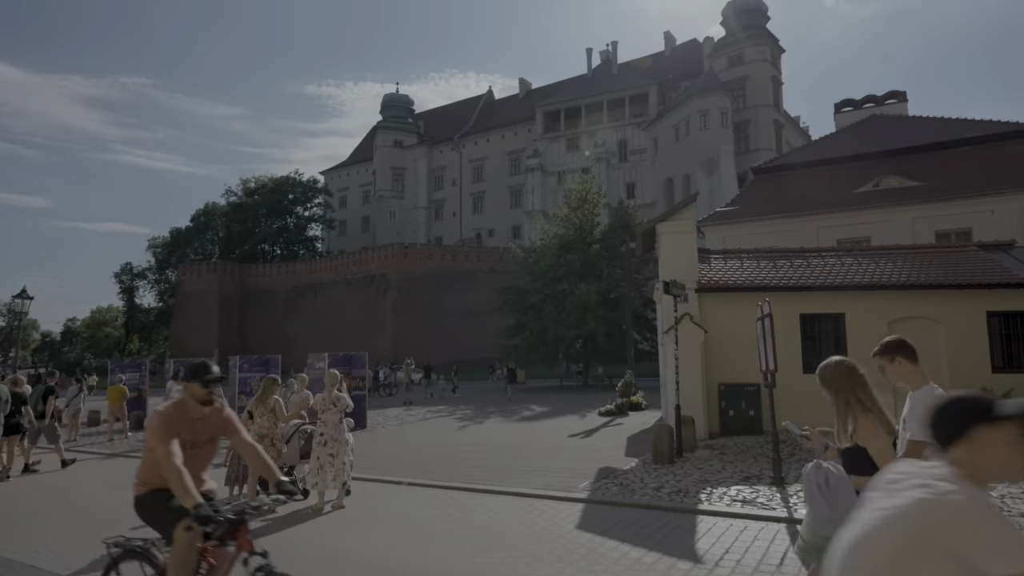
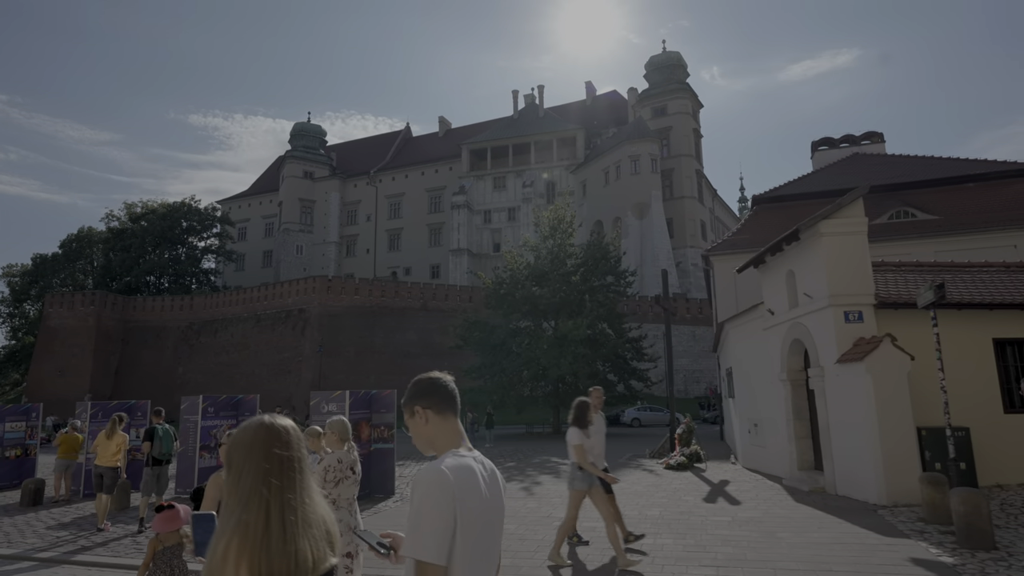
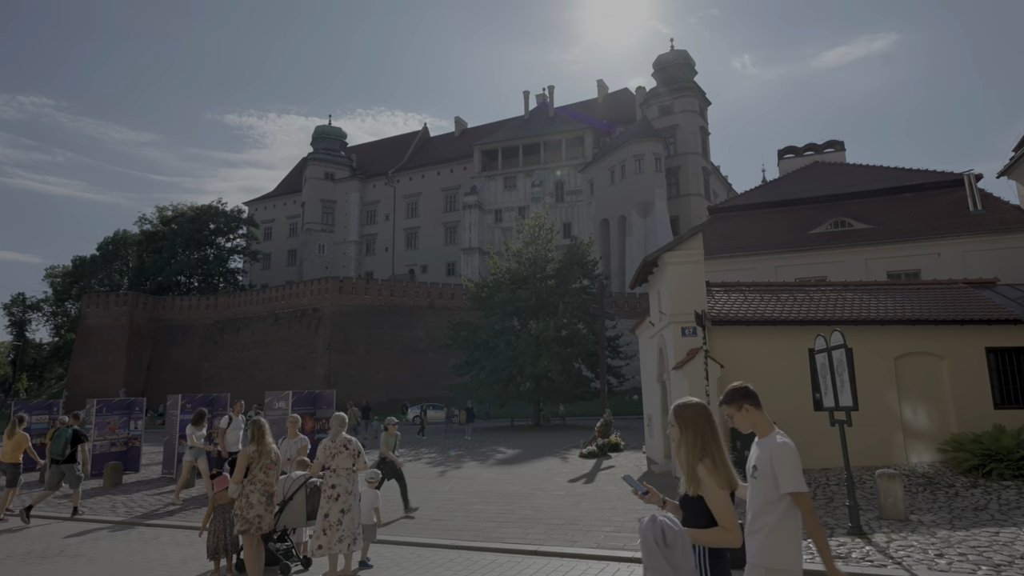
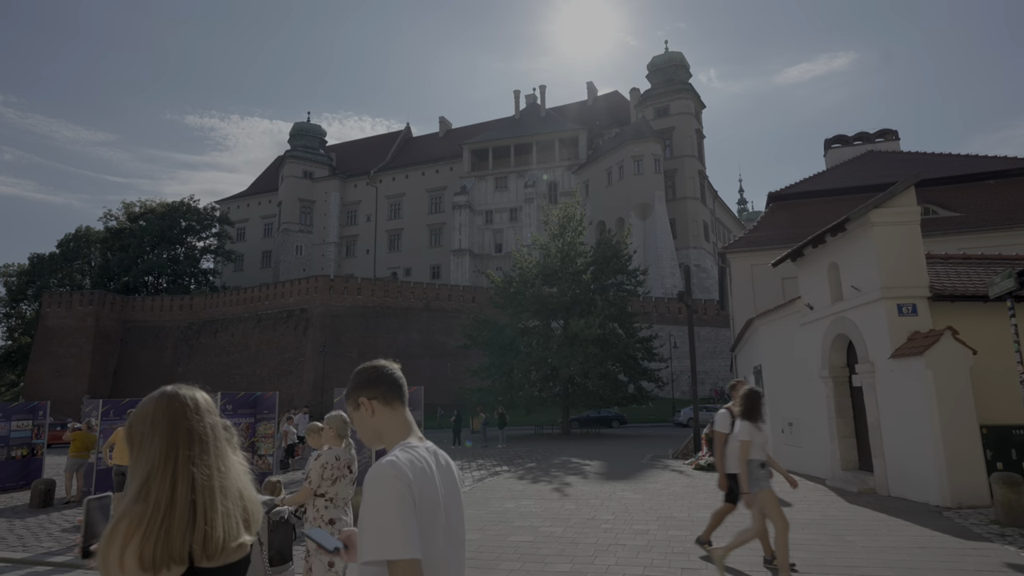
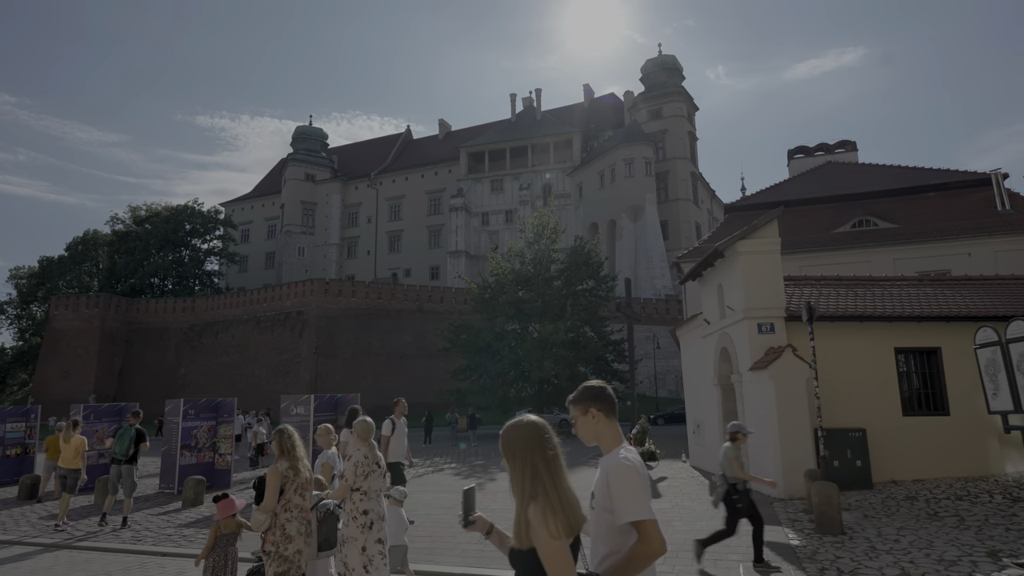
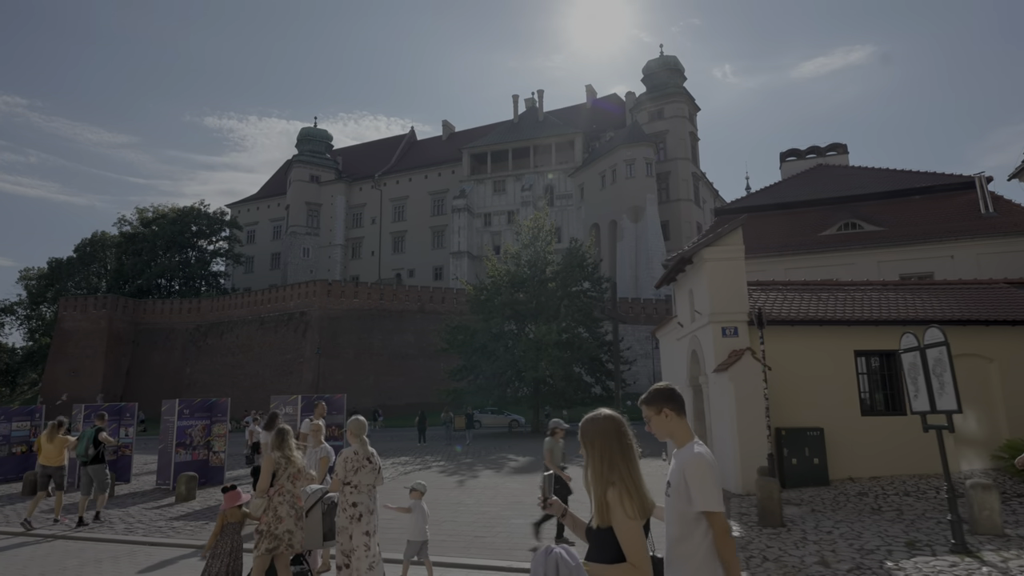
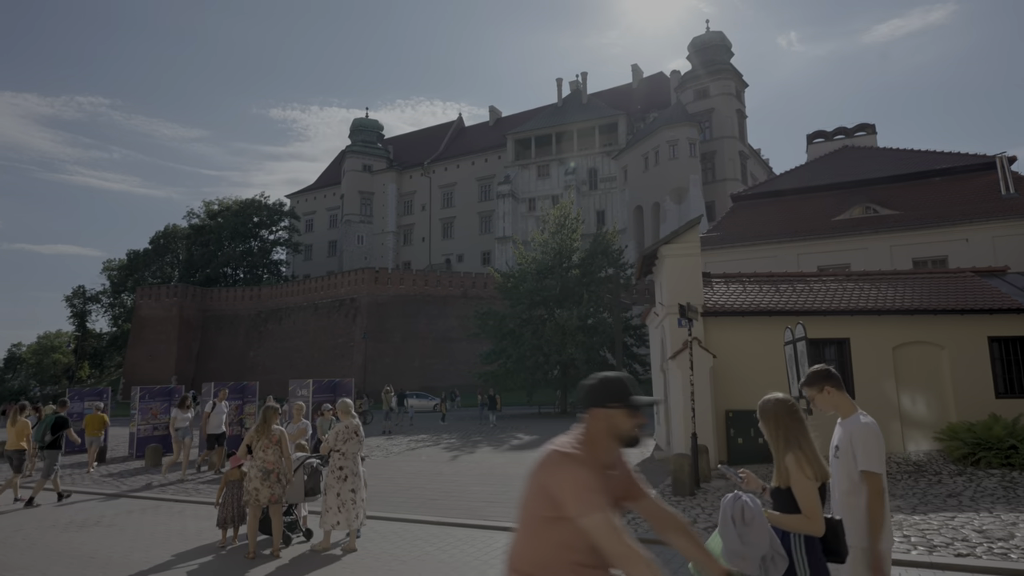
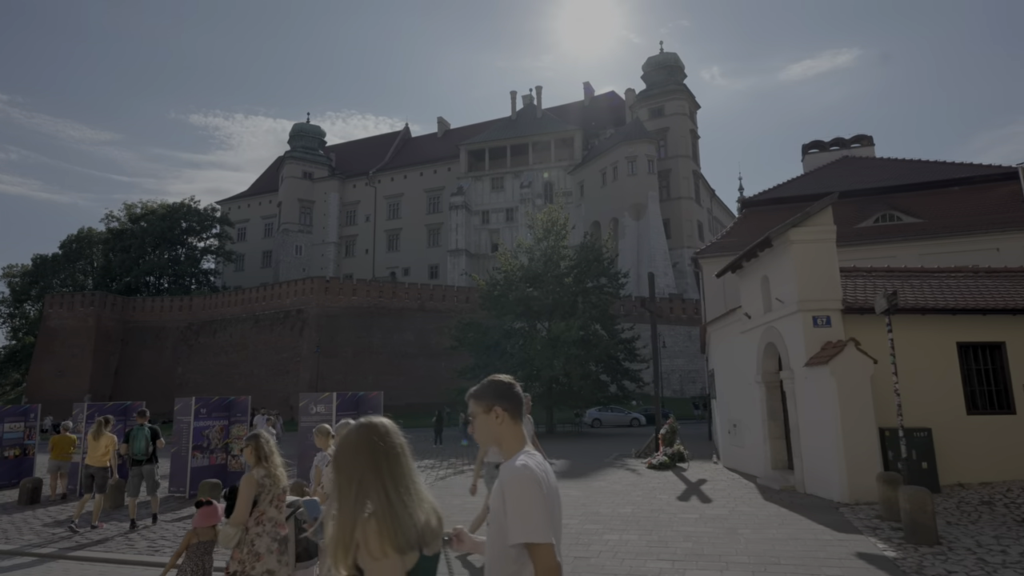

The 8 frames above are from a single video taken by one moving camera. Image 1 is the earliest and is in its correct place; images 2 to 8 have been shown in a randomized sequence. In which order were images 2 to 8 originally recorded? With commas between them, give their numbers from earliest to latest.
7, 3, 6, 5, 8, 2, 4
